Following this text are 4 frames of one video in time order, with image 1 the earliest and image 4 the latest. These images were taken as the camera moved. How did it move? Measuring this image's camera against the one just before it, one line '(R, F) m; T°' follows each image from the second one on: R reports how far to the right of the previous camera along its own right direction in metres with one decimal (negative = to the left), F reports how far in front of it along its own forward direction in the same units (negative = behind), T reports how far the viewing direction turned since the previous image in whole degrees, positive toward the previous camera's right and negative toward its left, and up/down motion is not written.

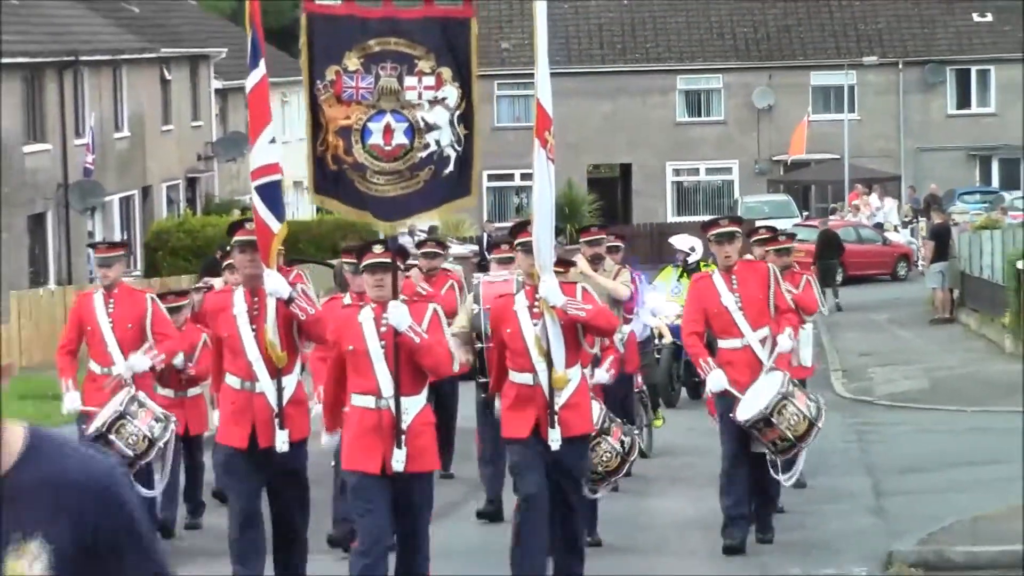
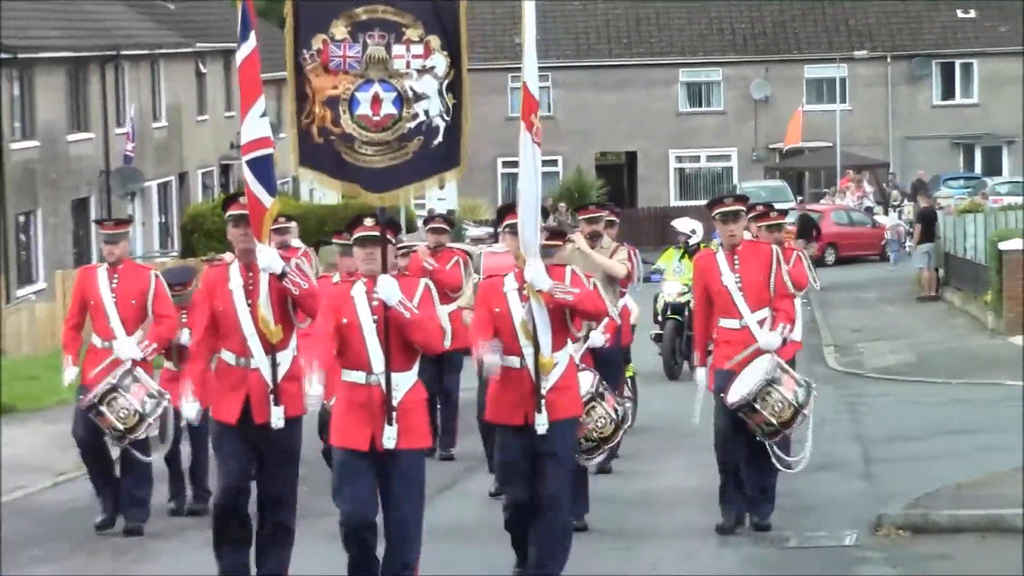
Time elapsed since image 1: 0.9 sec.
(0.0, -0.4) m; -1°
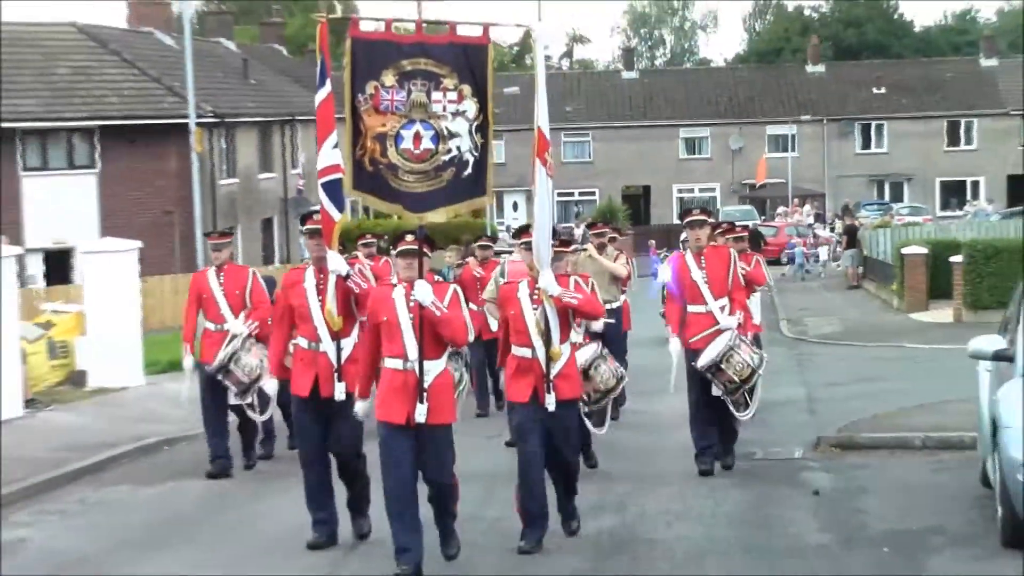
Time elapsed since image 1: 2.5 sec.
(-0.2, -2.7) m; 0°
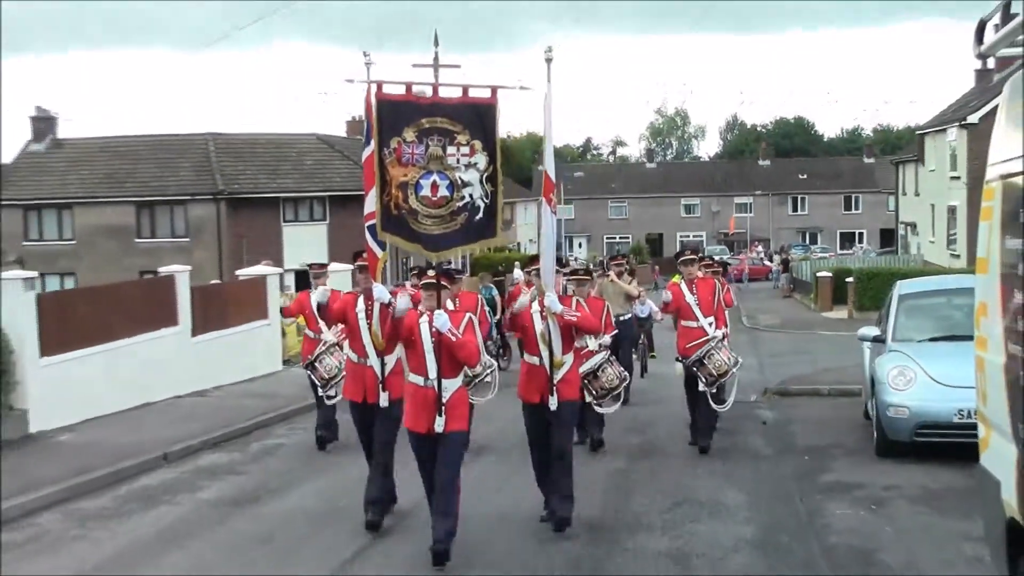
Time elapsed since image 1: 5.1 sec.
(-0.4, -5.5) m; 0°
